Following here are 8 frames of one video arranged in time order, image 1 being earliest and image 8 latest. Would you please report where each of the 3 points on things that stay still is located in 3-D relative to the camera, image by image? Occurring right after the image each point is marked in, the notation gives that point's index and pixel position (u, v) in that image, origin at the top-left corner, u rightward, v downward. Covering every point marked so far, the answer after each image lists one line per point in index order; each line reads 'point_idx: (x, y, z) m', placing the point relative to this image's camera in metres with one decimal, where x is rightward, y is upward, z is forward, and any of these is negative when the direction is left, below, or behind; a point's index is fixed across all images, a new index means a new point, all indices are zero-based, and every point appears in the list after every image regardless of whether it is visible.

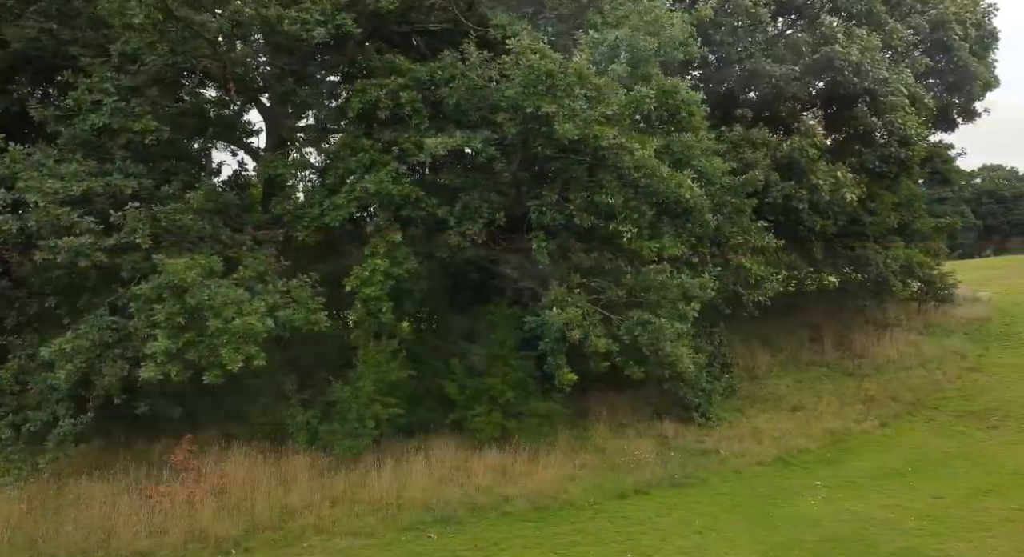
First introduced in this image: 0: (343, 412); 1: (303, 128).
0: (-2.0, -1.6, +10.1) m
1: (-2.7, +1.8, +10.4) m
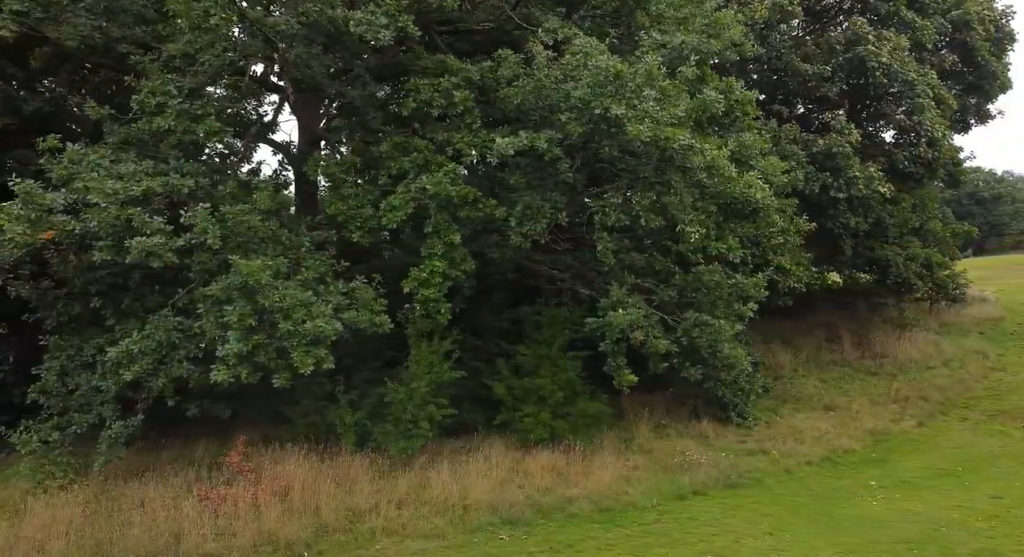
0: (-1.4, -1.6, +10.0) m
1: (-2.0, +1.8, +10.4) m
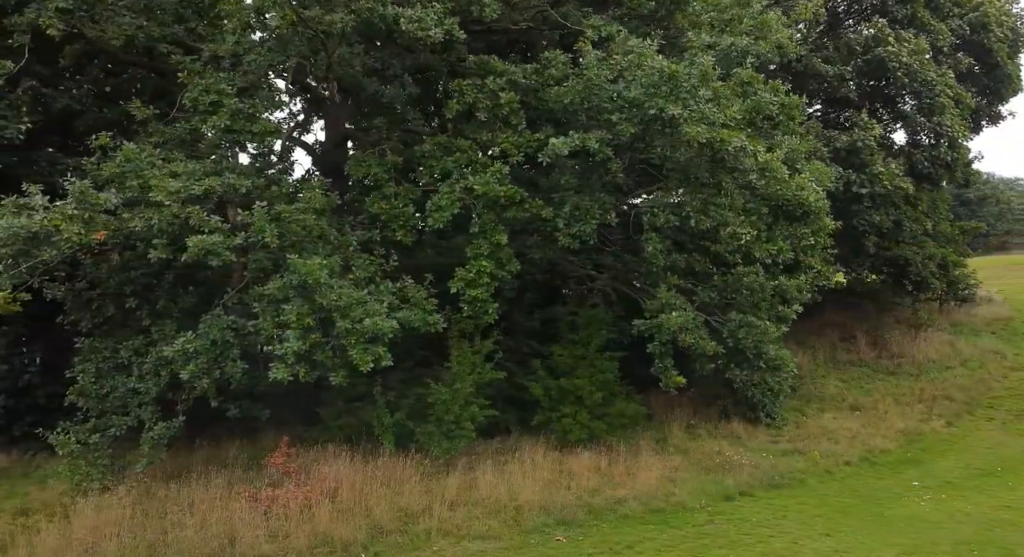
0: (-0.9, -1.6, +10.0) m
1: (-1.5, +1.8, +10.4) m
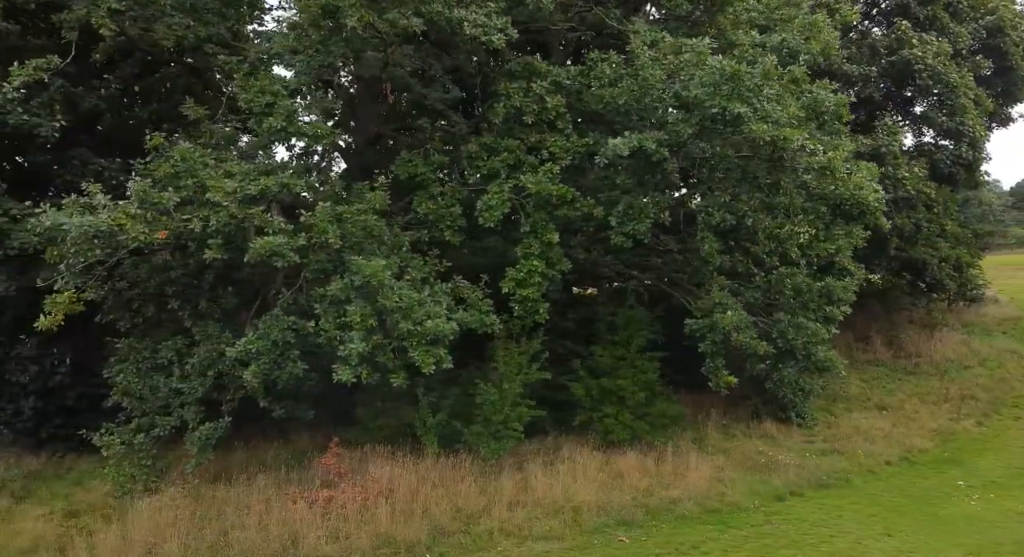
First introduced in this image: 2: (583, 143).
0: (-0.3, -1.6, +10.0) m
1: (-1.0, +1.8, +10.3) m
2: (+0.8, +1.5, +9.3) m
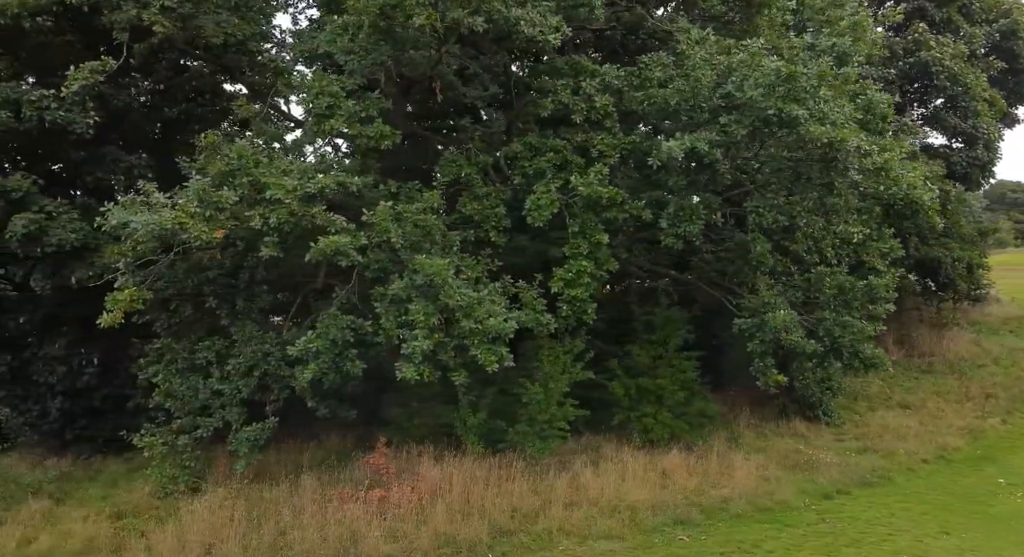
0: (+0.2, -1.6, +10.0) m
1: (-0.5, +1.8, +10.3) m
2: (+1.3, +1.5, +9.3) m
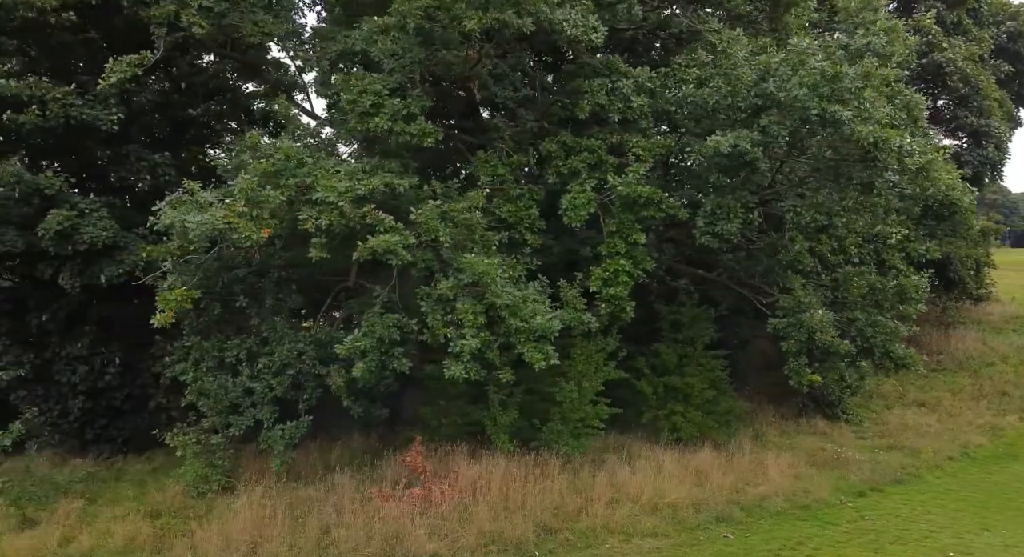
0: (+0.6, -1.6, +10.1) m
1: (-0.1, +1.8, +10.4) m
2: (+1.7, +1.5, +9.3) m
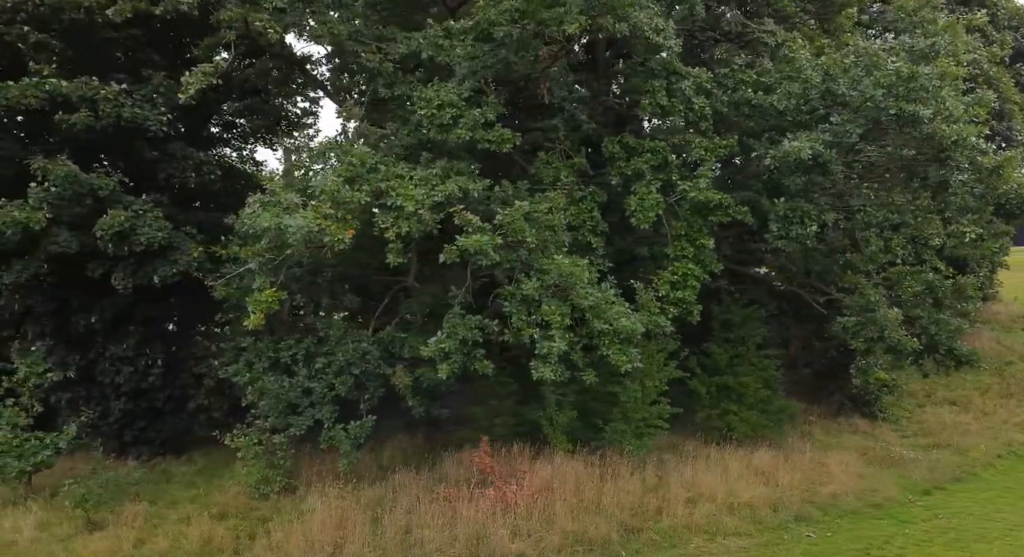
0: (+1.3, -1.6, +10.1) m
1: (+0.6, +1.8, +10.4) m
2: (+2.5, +1.5, +9.4) m
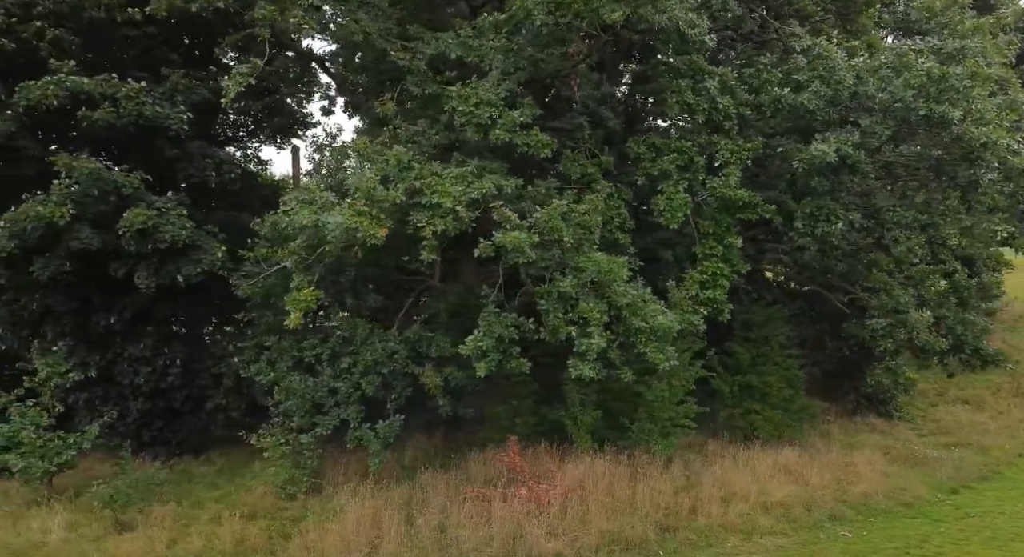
0: (+1.7, -1.6, +10.1) m
1: (+1.0, +1.8, +10.4) m
2: (+2.8, +1.5, +9.4) m
